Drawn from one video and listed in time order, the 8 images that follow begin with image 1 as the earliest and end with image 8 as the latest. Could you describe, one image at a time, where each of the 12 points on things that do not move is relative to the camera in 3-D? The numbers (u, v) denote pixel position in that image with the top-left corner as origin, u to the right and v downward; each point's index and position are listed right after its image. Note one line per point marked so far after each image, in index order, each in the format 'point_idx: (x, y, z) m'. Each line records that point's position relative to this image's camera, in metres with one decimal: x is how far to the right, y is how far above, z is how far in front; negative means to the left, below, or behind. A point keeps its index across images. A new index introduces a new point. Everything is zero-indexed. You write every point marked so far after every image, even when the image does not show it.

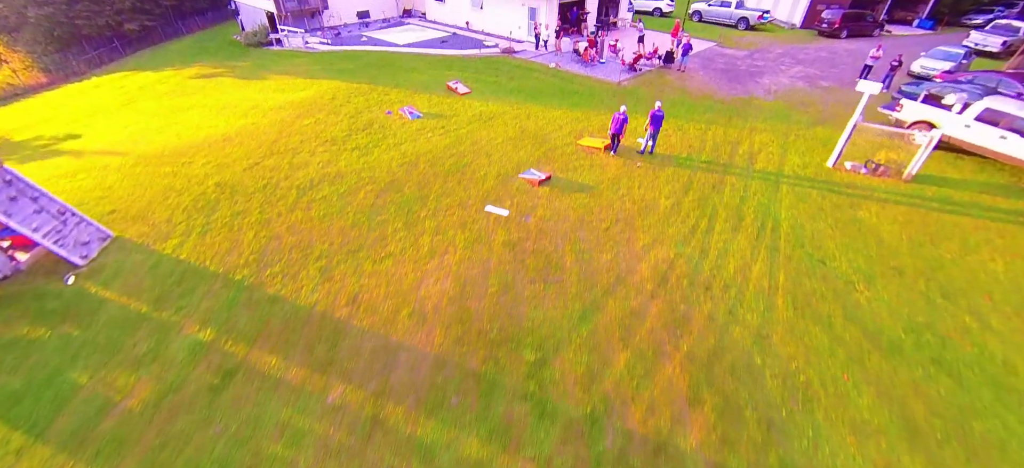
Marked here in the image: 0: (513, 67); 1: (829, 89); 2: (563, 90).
0: (+0.1, +7.7, +18.9) m
1: (+13.0, +5.9, +16.7) m
2: (+2.1, +5.8, +16.6) m
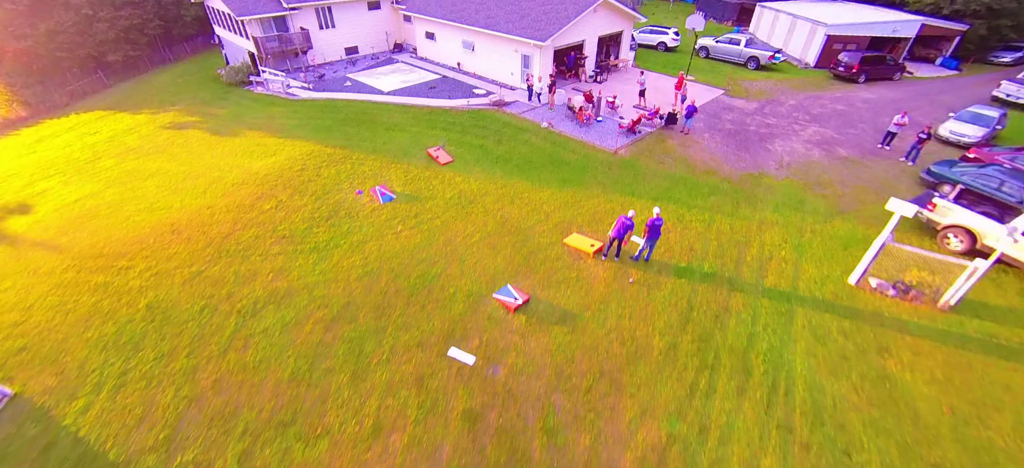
0: (-0.4, +4.6, +17.5) m
1: (+12.4, +2.7, +15.1) m
2: (+1.5, +2.8, +15.2) m
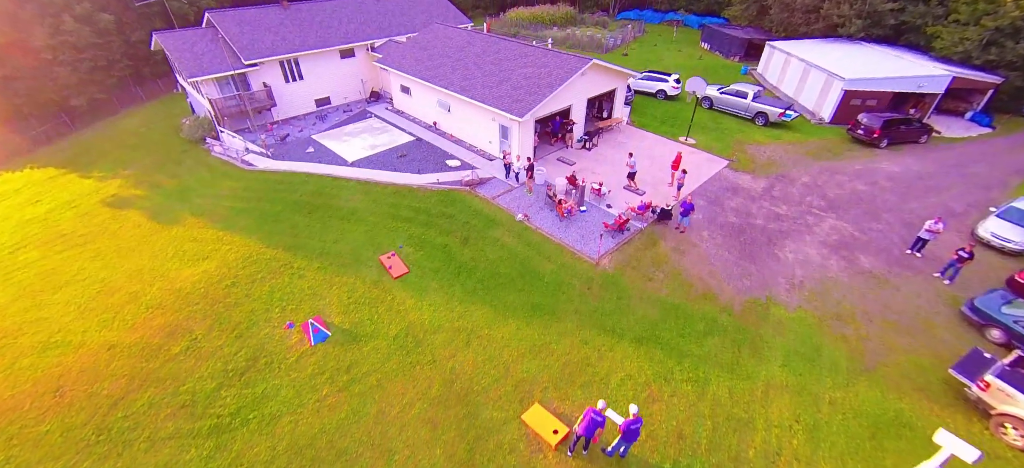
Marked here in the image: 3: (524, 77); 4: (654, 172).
0: (-1.5, +0.7, +15.4) m
1: (+11.3, -1.4, +12.8) m
2: (+0.4, -1.2, +13.0) m
3: (+0.5, +6.9, +17.8) m
4: (+6.2, +2.7, +17.7) m
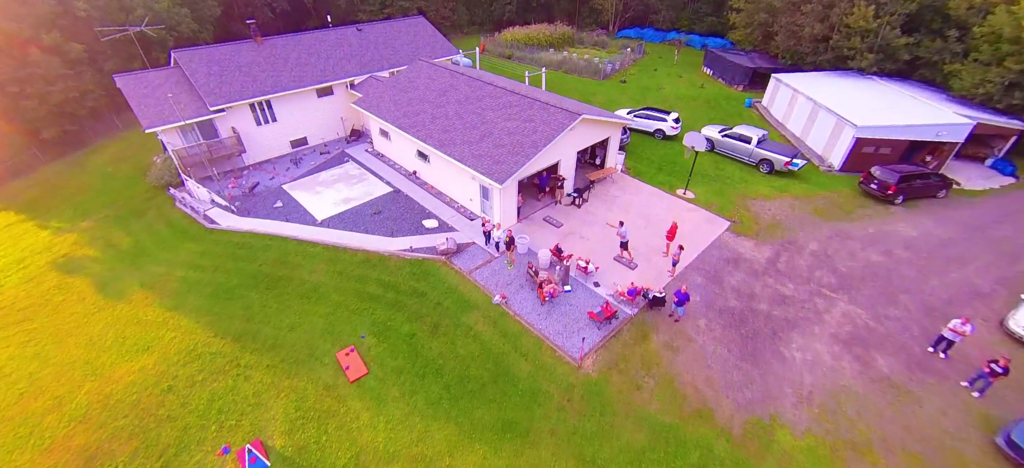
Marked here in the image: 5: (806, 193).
0: (-2.3, -2.1, +13.9) m
1: (+10.5, -4.2, +11.3) m
2: (-0.4, -4.0, +11.6) m
3: (-0.2, +4.1, +16.4) m
4: (+5.4, -0.2, +16.2) m
5: (+14.1, +2.0, +19.5) m
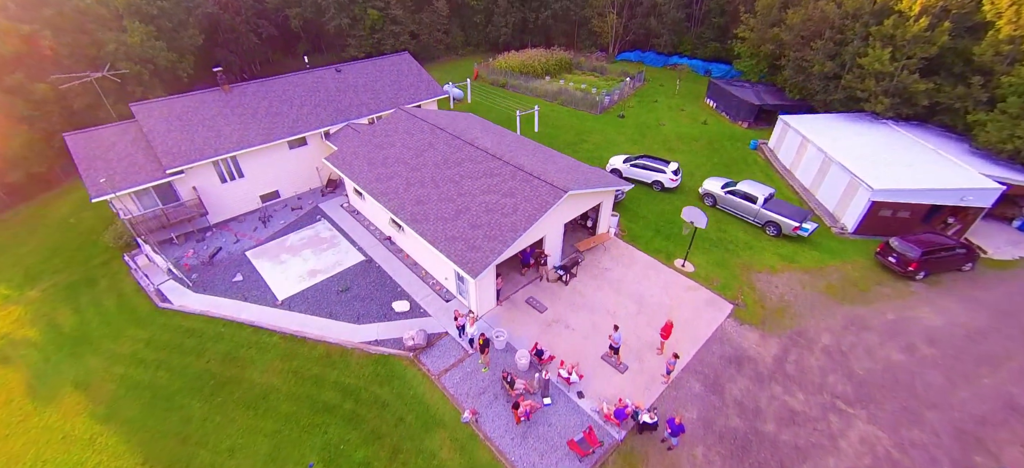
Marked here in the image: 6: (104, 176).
0: (-3.1, -5.3, +12.4) m
1: (+9.6, -7.5, +9.6) m
2: (-1.3, -7.2, +10.0) m
3: (-1.0, +0.9, +14.8) m
4: (+4.6, -3.4, +14.6) m
5: (+13.4, -1.3, +17.8) m
6: (-16.8, +2.4, +16.7) m
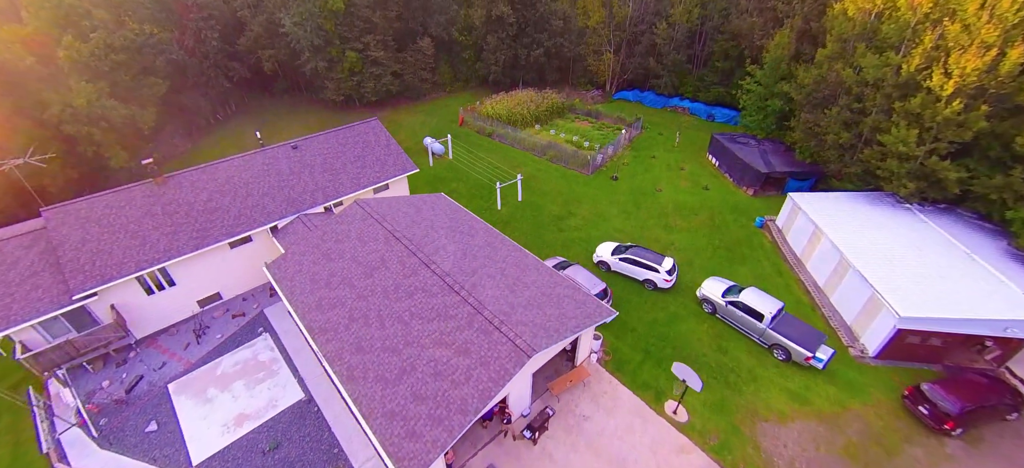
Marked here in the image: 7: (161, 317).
0: (-4.6, -10.3, +9.9) m
1: (+8.1, -12.6, +7.0) m
2: (-2.8, -12.2, +7.5) m
3: (-2.4, -4.1, +12.3) m
4: (+3.2, -8.5, +12.0) m
5: (+12.0, -6.4, +15.1) m
6: (-18.1, -2.5, +14.4) m
7: (-15.0, -3.6, +17.5) m
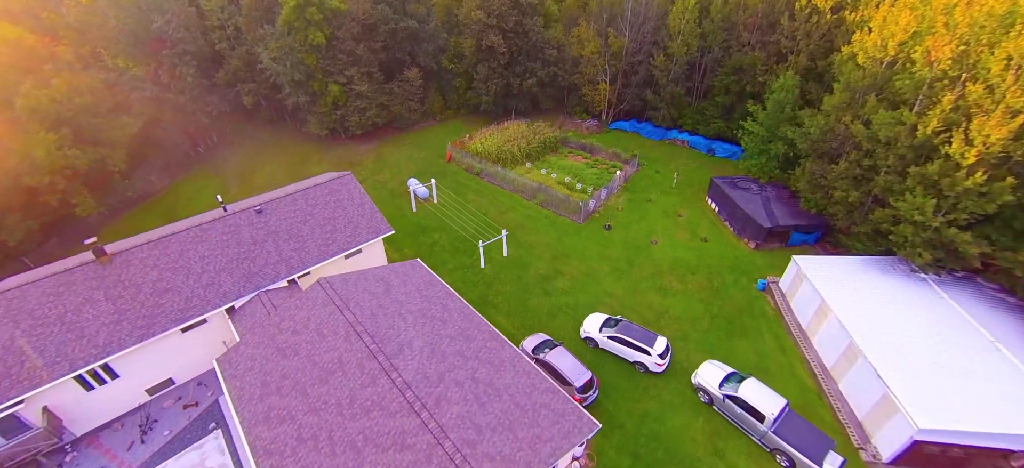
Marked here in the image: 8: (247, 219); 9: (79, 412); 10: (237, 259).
0: (-5.6, -13.7, +8.3) m
1: (+7.0, -16.0, +5.3) m
2: (-3.8, -15.7, +5.9) m
3: (-3.4, -7.6, +10.7) m
4: (+2.1, -11.9, +10.4) m
5: (+11.0, -9.9, +13.5) m
6: (-19.1, -5.9, +12.9) m
7: (-16.0, -7.0, +16.0) m
8: (-12.5, +0.7, +19.3) m
9: (-16.3, -6.8, +15.4) m
10: (-12.2, -1.1, +18.1) m
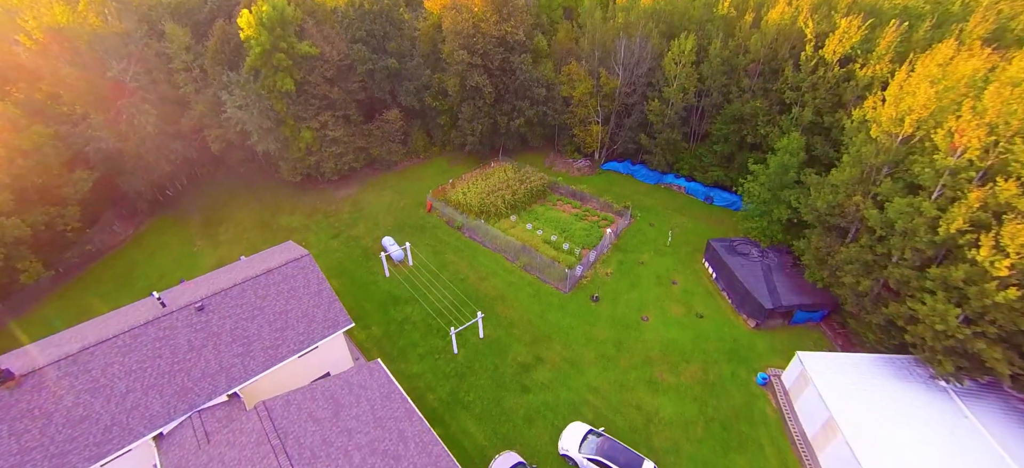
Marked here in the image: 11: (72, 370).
0: (-7.0, -18.1, +6.3) m
1: (+5.7, -20.5, +3.3) m
2: (-5.2, -20.1, +3.9) m
3: (-4.7, -12.0, +8.7) m
4: (+0.8, -16.3, +8.3) m
5: (+9.7, -14.3, +11.4) m
6: (-20.4, -10.3, +10.9) m
7: (-17.3, -11.3, +14.0) m
8: (-13.8, -3.6, +17.2) m
9: (-17.6, -11.1, +13.4) m
10: (-13.5, -5.4, +16.1) m
11: (-16.5, -5.1, +15.3) m
